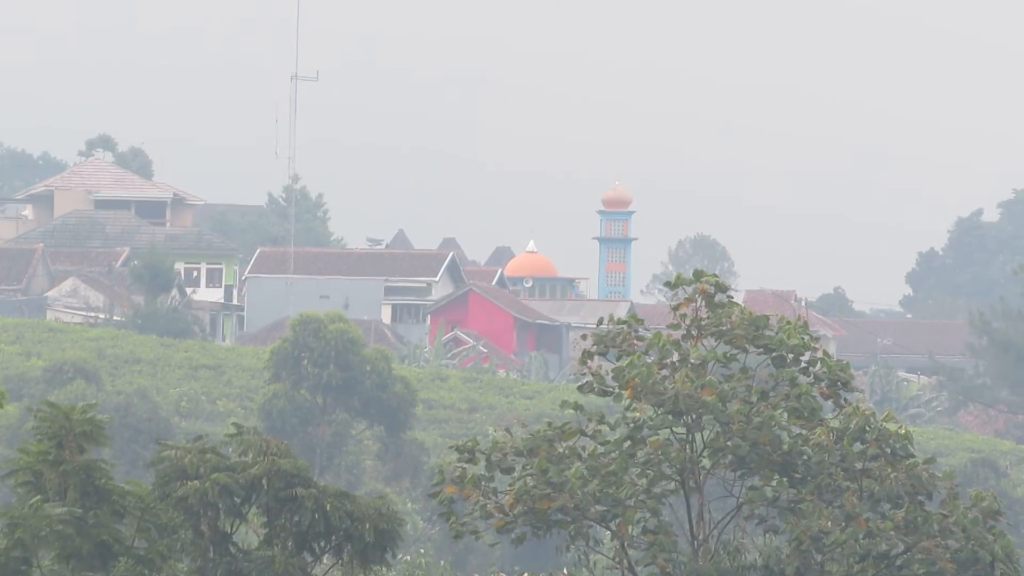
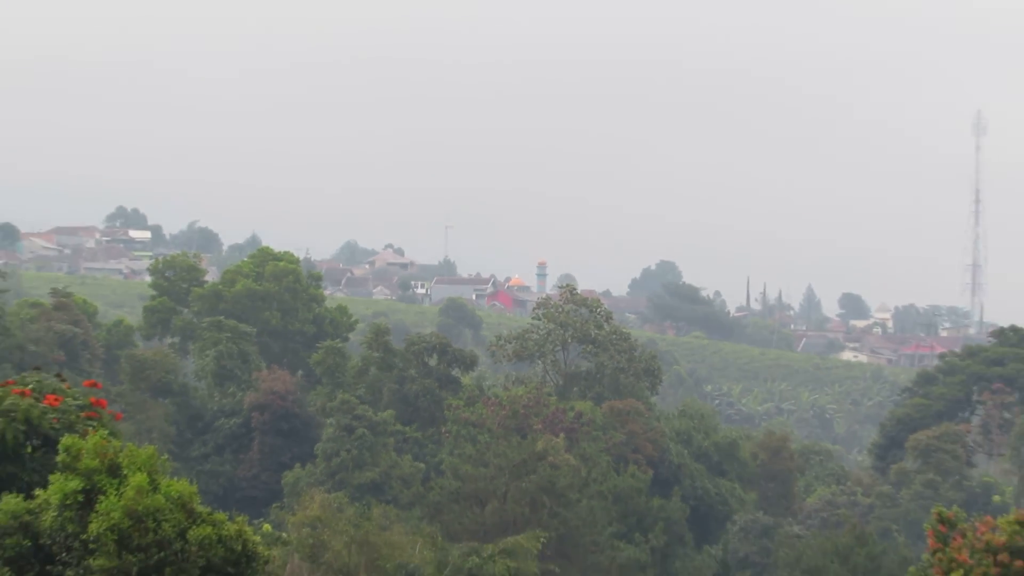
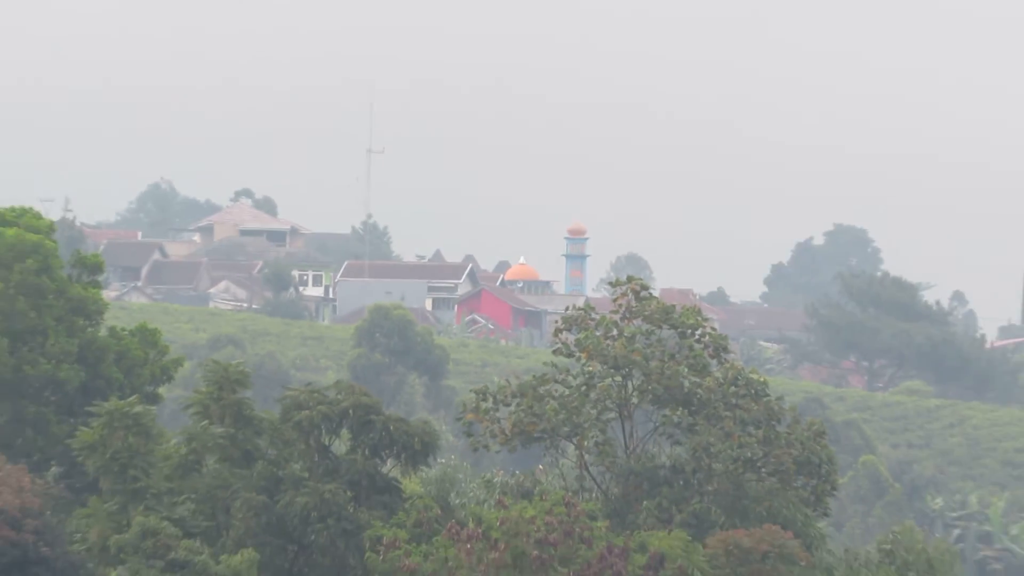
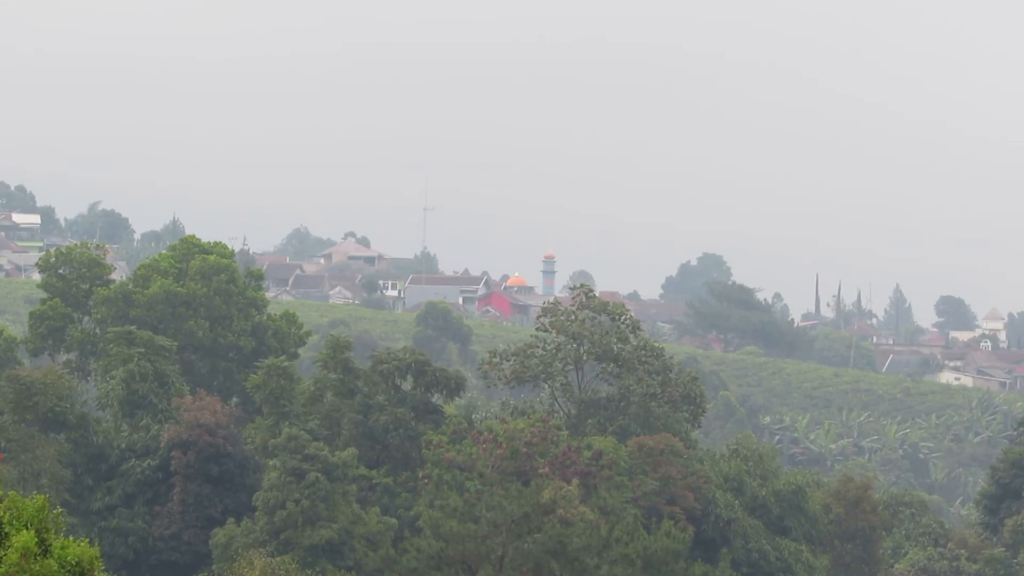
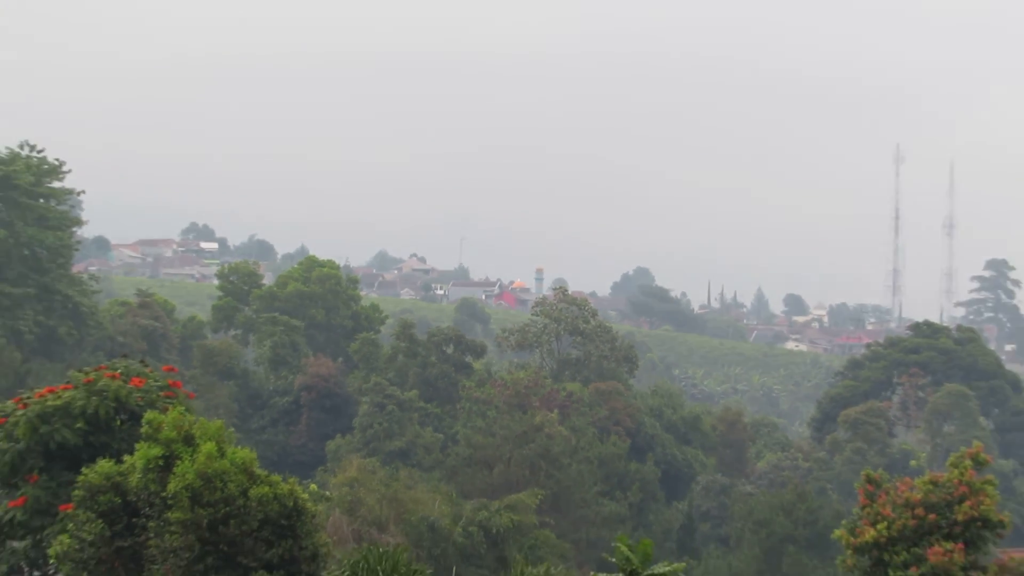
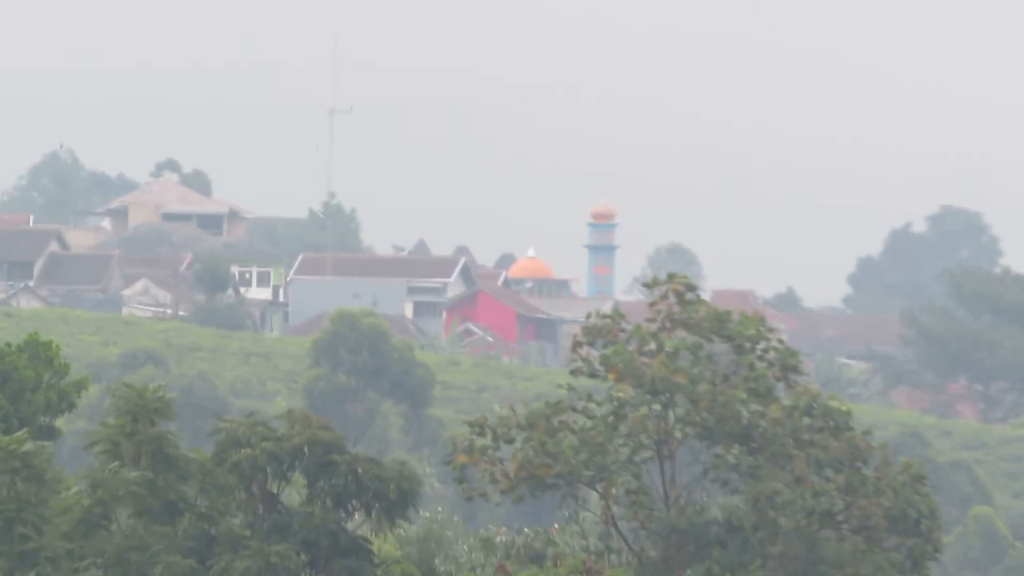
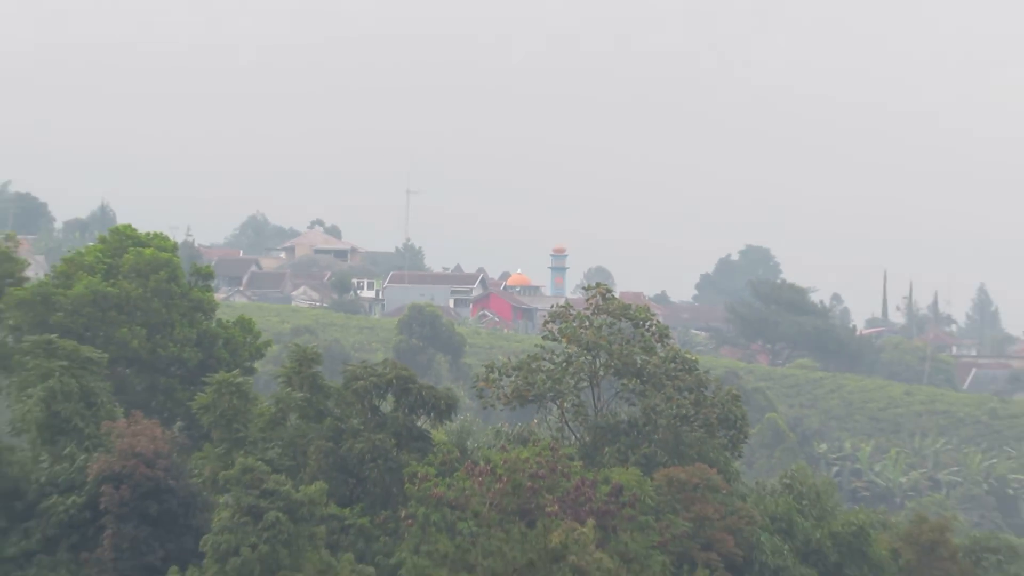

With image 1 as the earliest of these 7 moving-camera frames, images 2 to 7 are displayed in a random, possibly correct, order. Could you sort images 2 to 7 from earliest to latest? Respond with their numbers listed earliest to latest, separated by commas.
6, 3, 7, 4, 2, 5
